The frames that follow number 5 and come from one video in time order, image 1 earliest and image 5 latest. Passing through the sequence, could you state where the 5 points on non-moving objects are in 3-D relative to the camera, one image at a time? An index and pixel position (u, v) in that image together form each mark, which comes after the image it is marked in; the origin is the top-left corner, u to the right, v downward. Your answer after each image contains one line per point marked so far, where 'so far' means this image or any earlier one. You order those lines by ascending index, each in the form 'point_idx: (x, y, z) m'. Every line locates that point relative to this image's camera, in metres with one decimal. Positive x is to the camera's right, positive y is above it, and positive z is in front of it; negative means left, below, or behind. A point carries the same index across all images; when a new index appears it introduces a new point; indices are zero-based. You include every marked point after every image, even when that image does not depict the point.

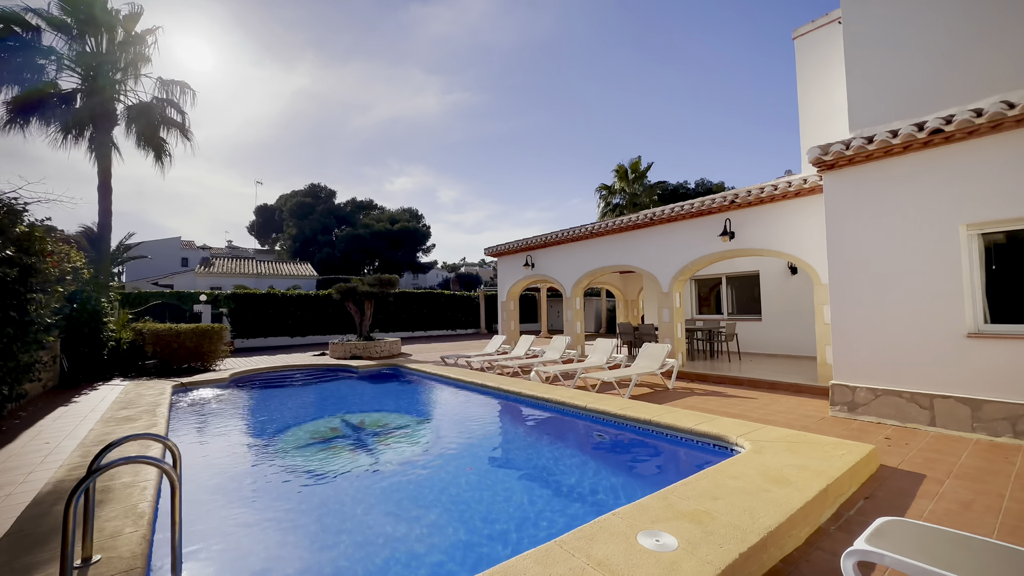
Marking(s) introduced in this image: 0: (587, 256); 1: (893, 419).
0: (+2.2, +0.9, +12.3) m
1: (+5.2, -1.8, +5.8) m
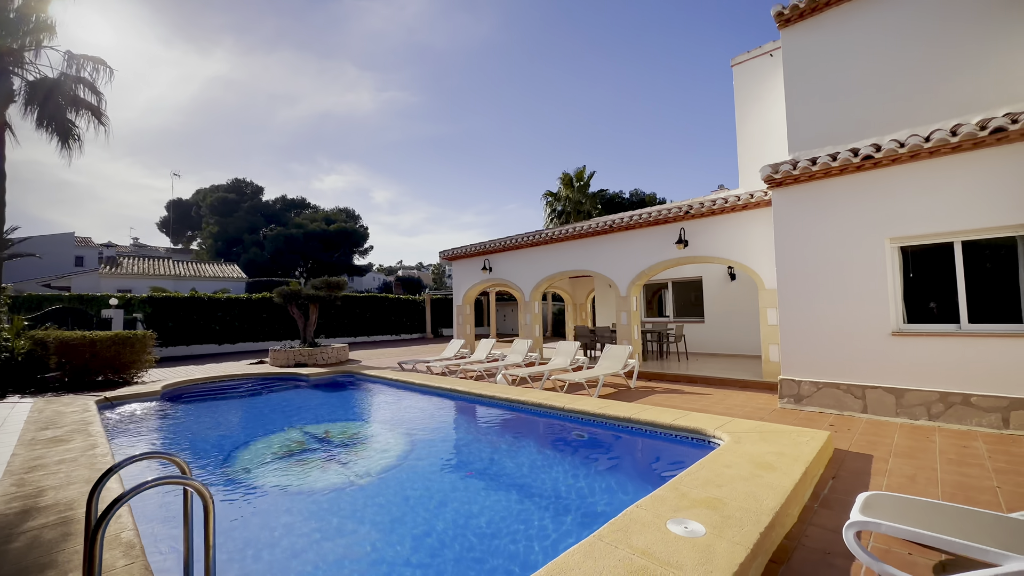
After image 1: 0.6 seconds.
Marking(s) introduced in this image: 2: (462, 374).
0: (+1.0, +0.8, +12.6) m
1: (+5.0, -1.8, +6.5) m
2: (-1.3, -2.3, +11.5) m
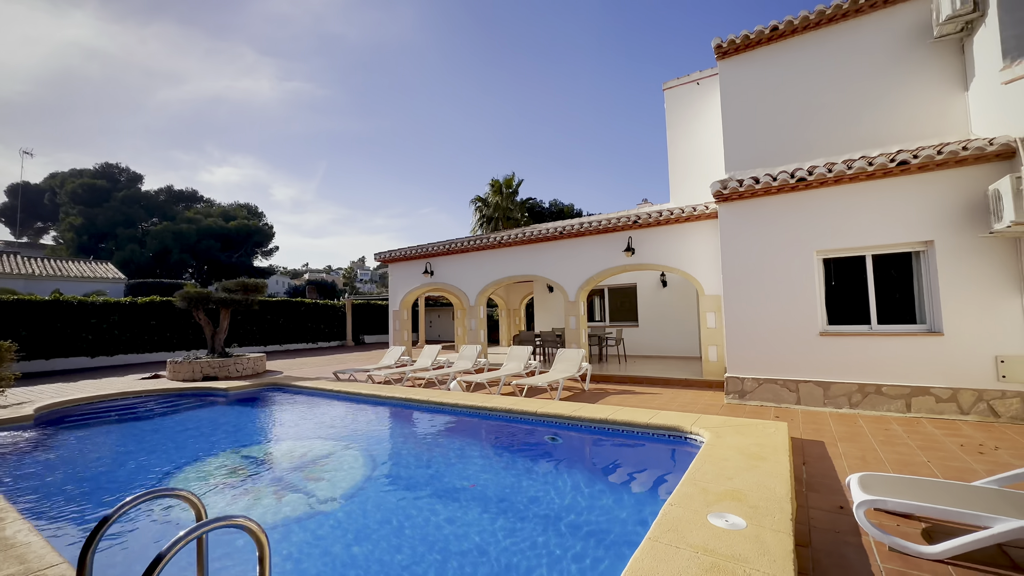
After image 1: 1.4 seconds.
0: (-0.6, +0.7, +12.5) m
1: (+4.5, -1.9, +7.3) m
2: (-2.6, -2.4, +10.9) m
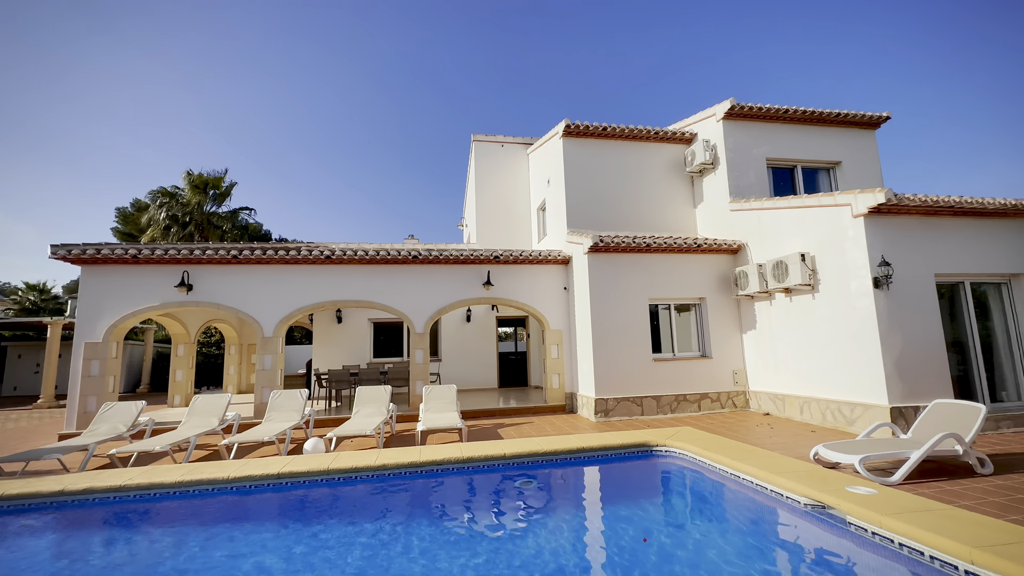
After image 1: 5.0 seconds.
0: (-4.7, +0.1, +9.8) m
1: (+2.4, -2.7, +9.2) m
2: (-5.2, -2.7, +6.9) m
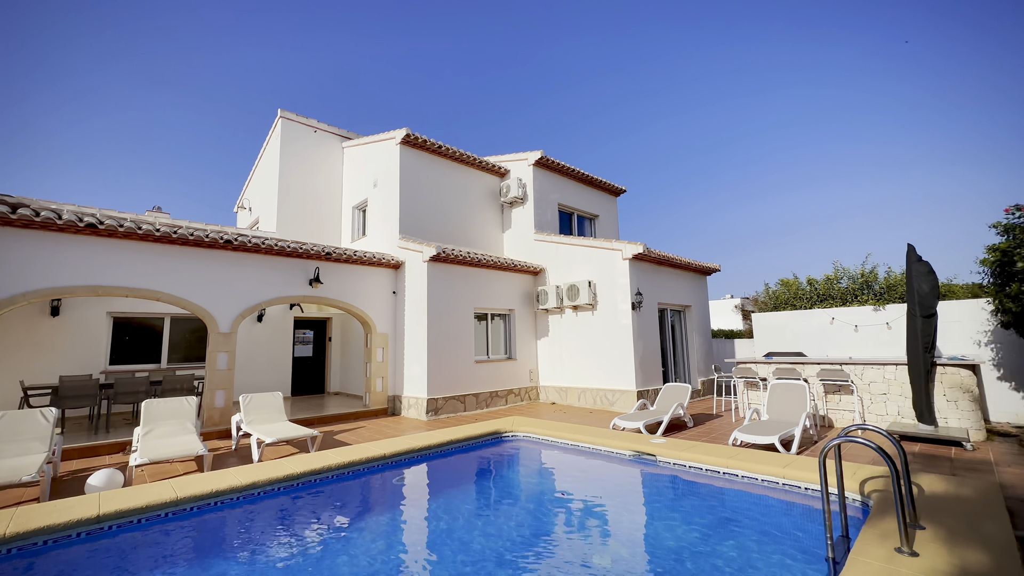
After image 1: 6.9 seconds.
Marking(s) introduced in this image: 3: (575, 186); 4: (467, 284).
0: (-7.6, +0.4, +6.8) m
1: (-1.5, -2.9, +10.0) m
2: (-6.6, -2.3, +4.0) m
3: (+2.0, +3.4, +14.2) m
4: (-1.2, +0.1, +10.8) m
